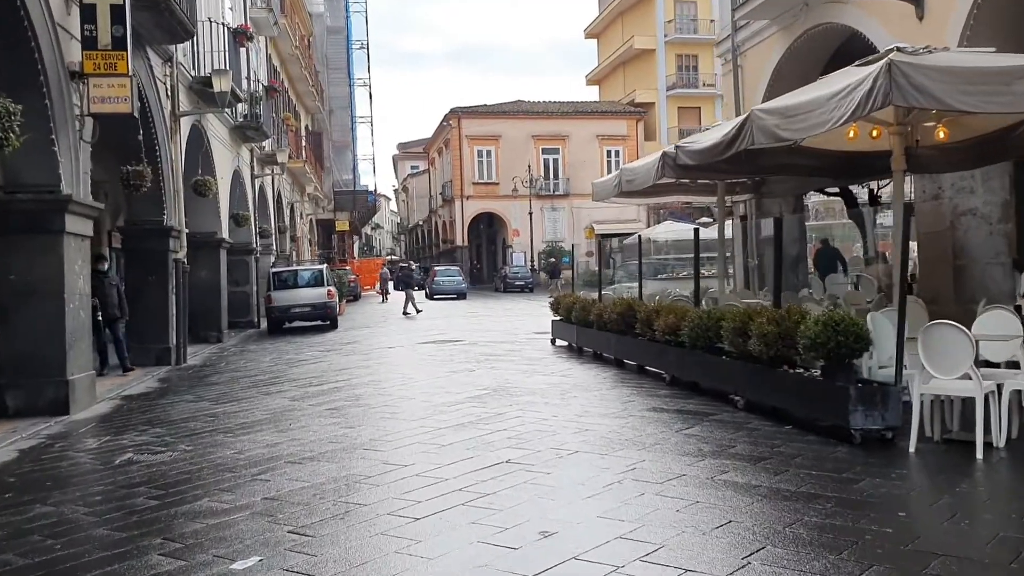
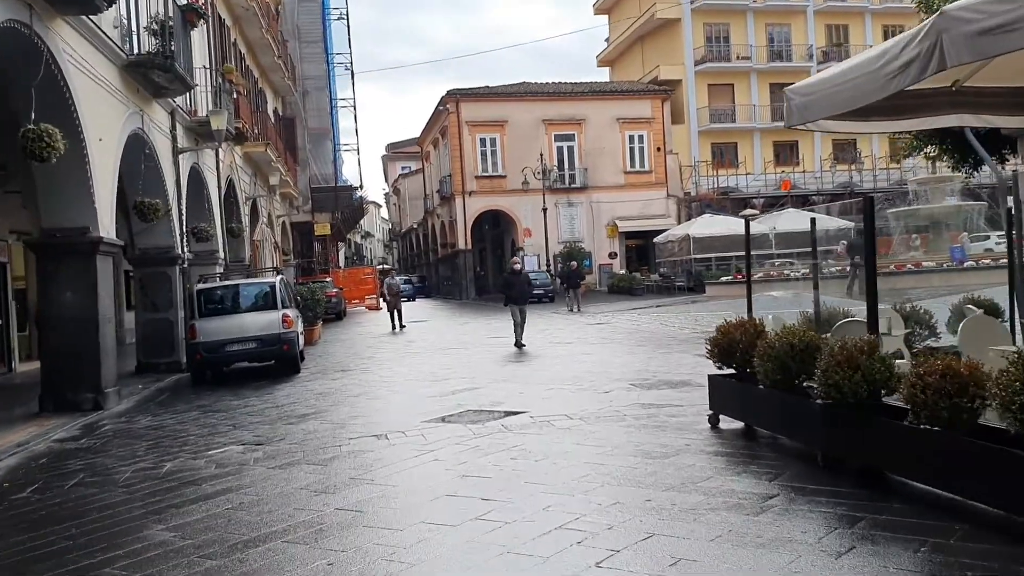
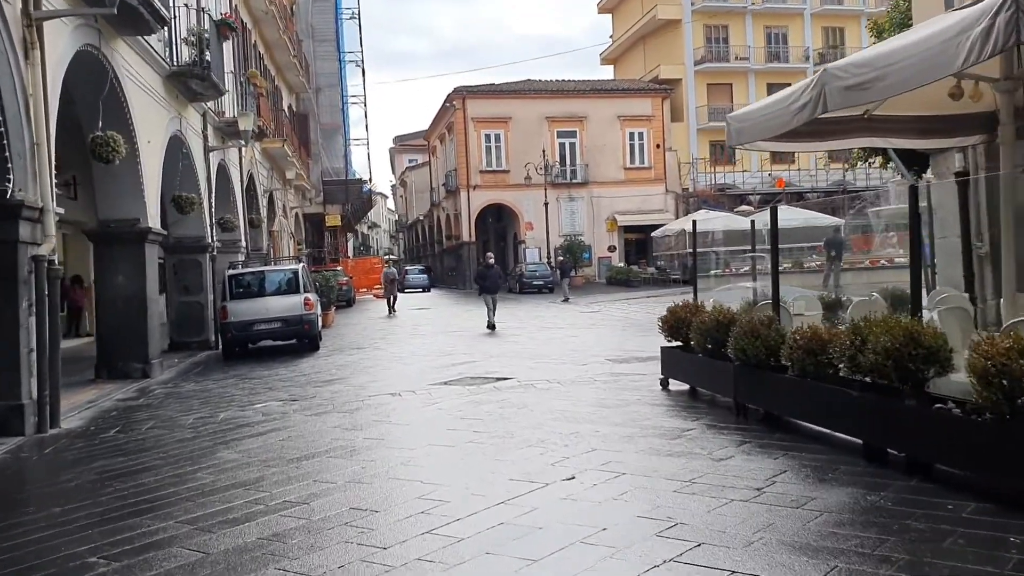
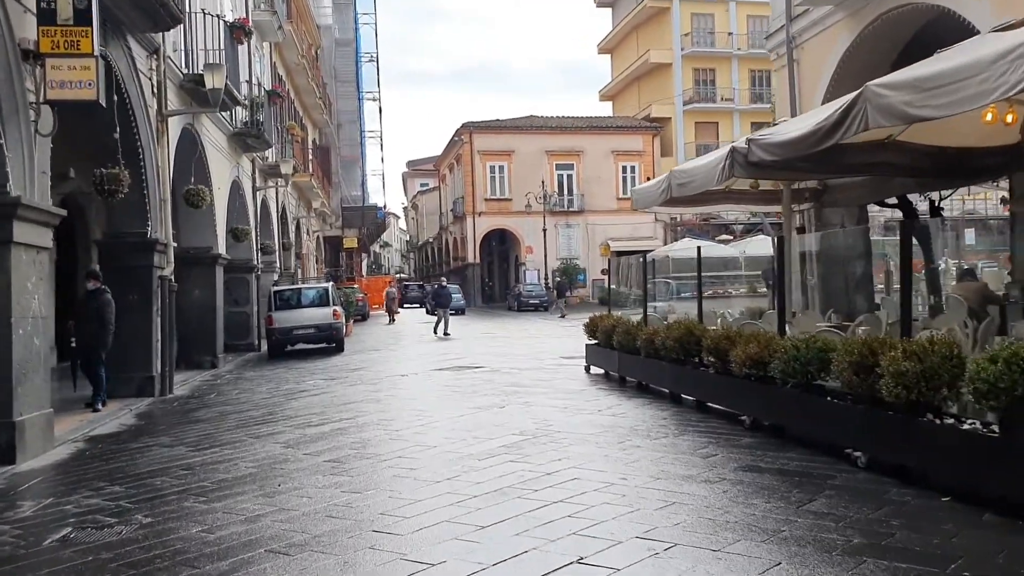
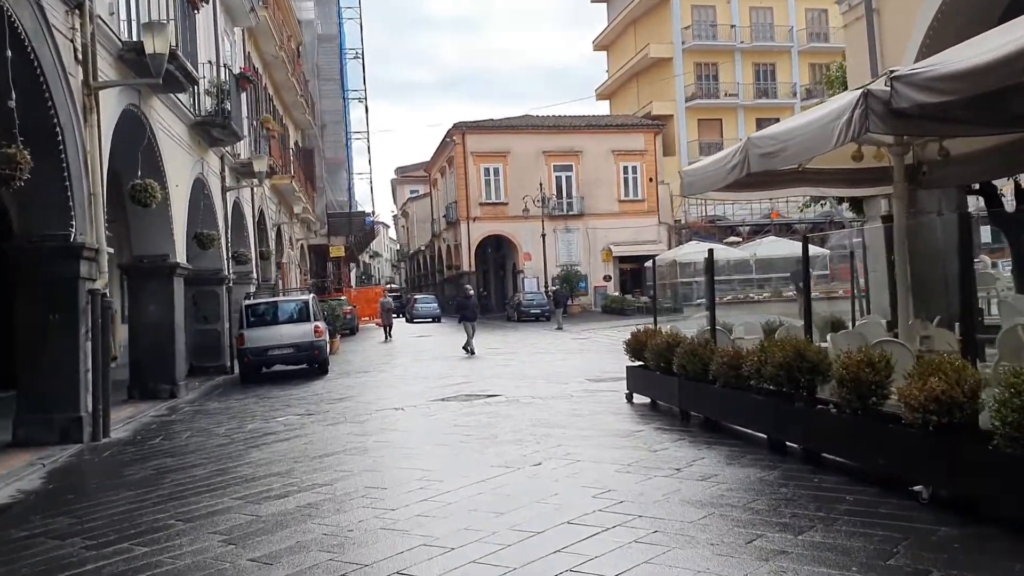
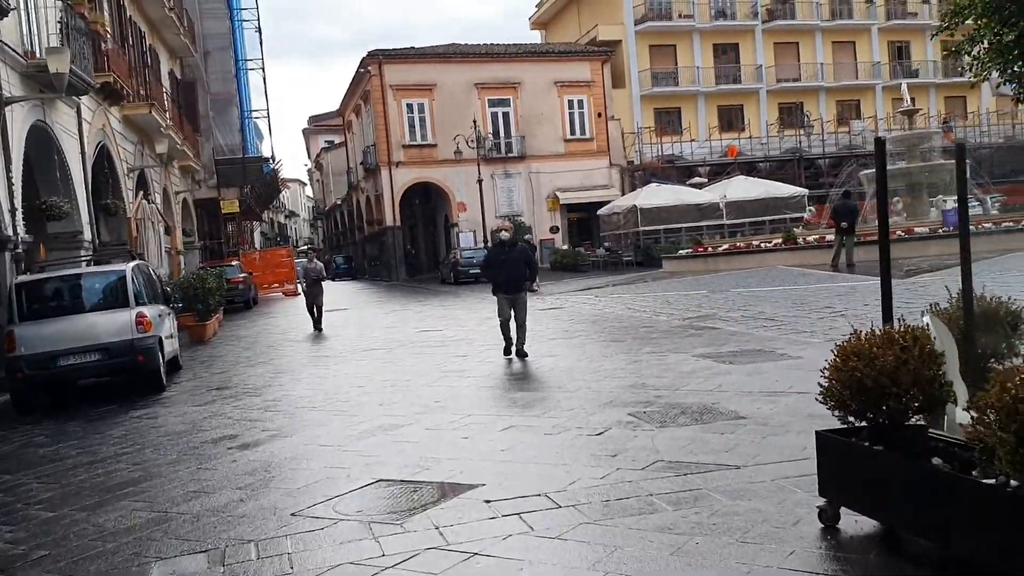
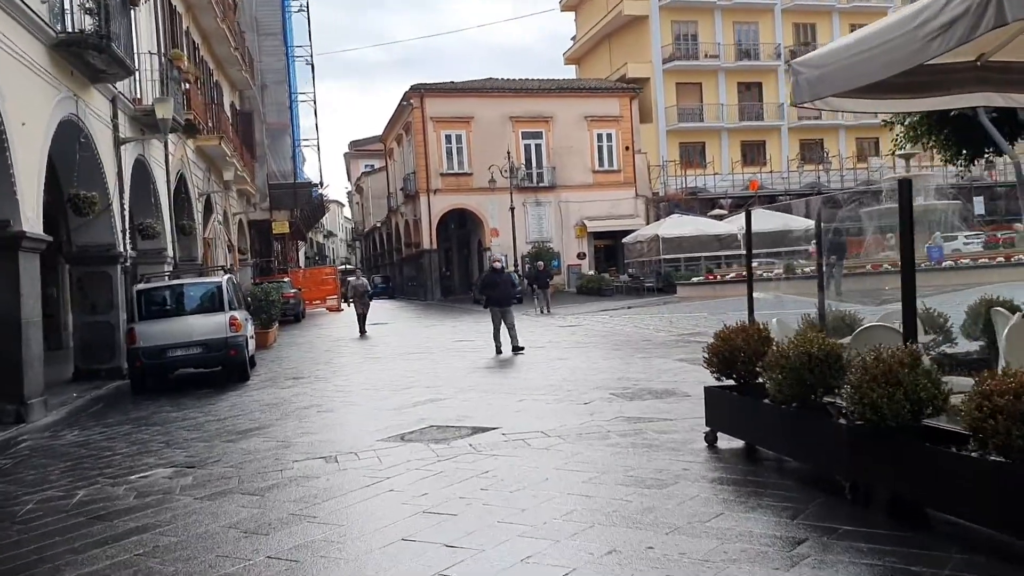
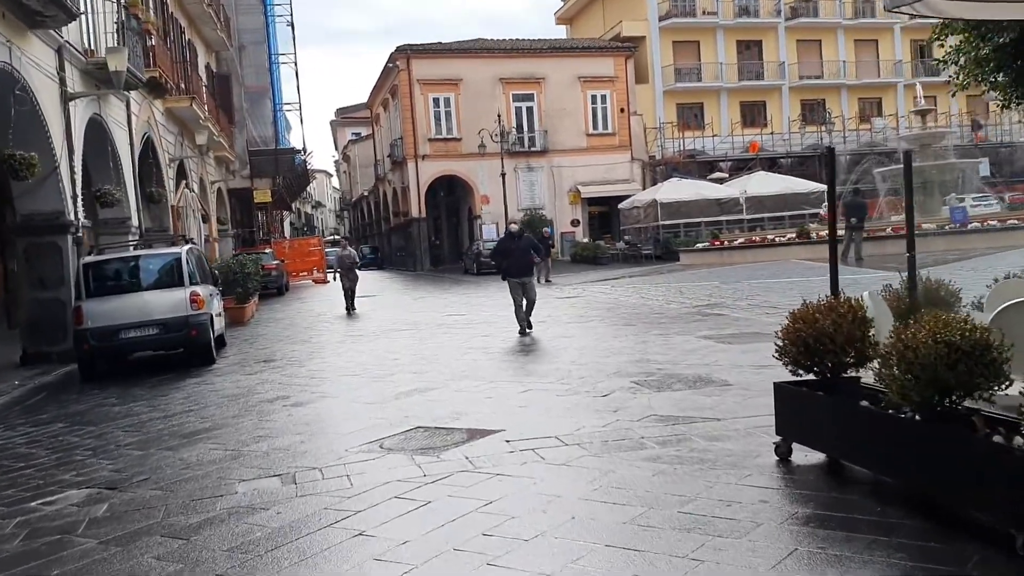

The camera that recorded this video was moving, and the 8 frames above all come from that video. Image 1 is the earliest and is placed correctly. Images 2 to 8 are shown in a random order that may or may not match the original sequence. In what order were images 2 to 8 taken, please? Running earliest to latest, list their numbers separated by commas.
4, 5, 3, 2, 7, 8, 6
